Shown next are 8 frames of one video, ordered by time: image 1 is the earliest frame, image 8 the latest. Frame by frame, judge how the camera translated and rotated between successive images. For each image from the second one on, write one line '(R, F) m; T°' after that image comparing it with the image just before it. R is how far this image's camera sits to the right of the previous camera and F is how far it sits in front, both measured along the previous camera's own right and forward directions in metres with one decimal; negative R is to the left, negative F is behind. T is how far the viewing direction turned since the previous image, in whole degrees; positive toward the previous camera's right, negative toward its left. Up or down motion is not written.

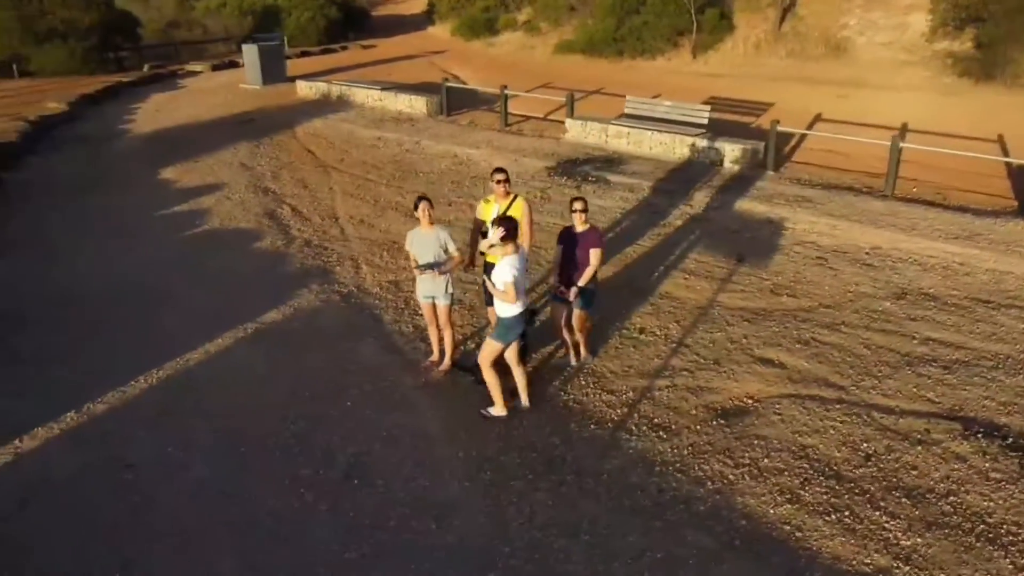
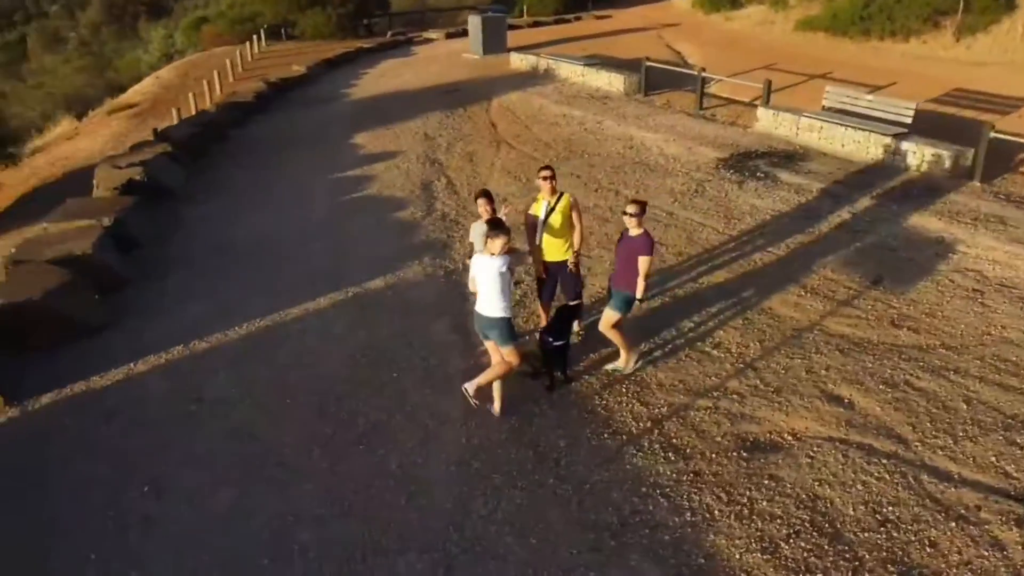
(+1.1, 0.0) m; -17°
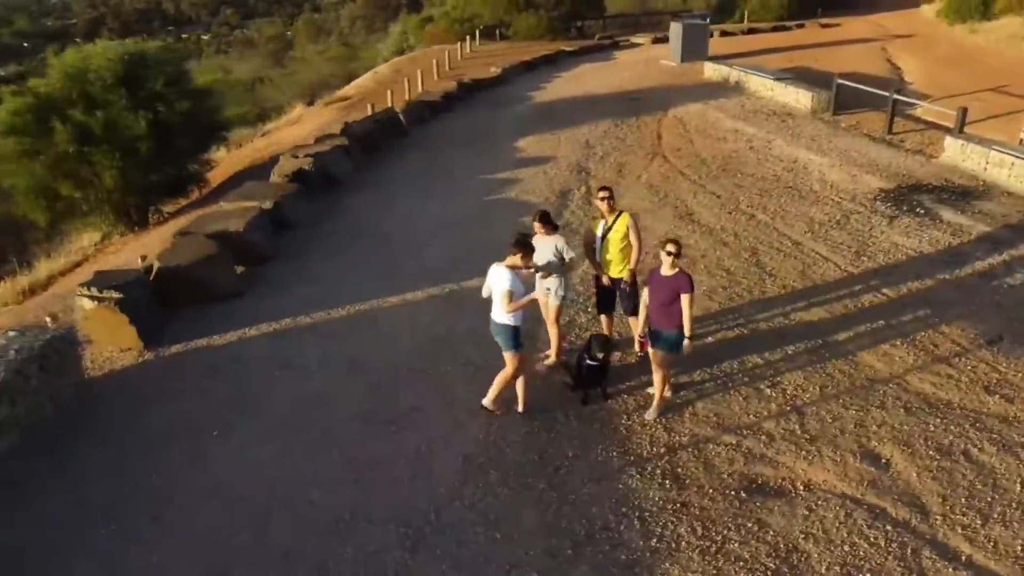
(+1.1, -0.2) m; -15°
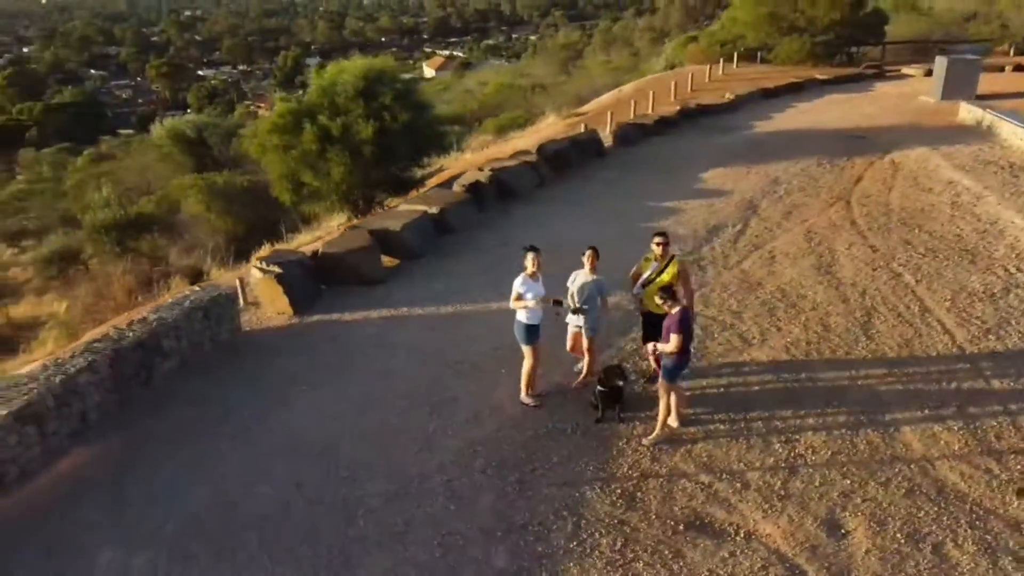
(+1.7, -0.5) m; -20°
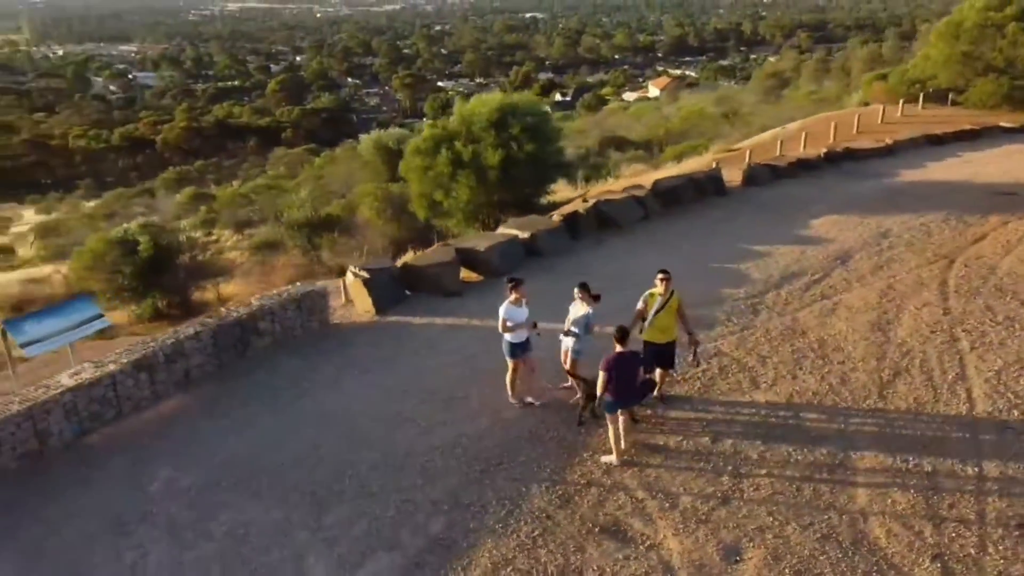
(+1.7, -0.8) m; -15°
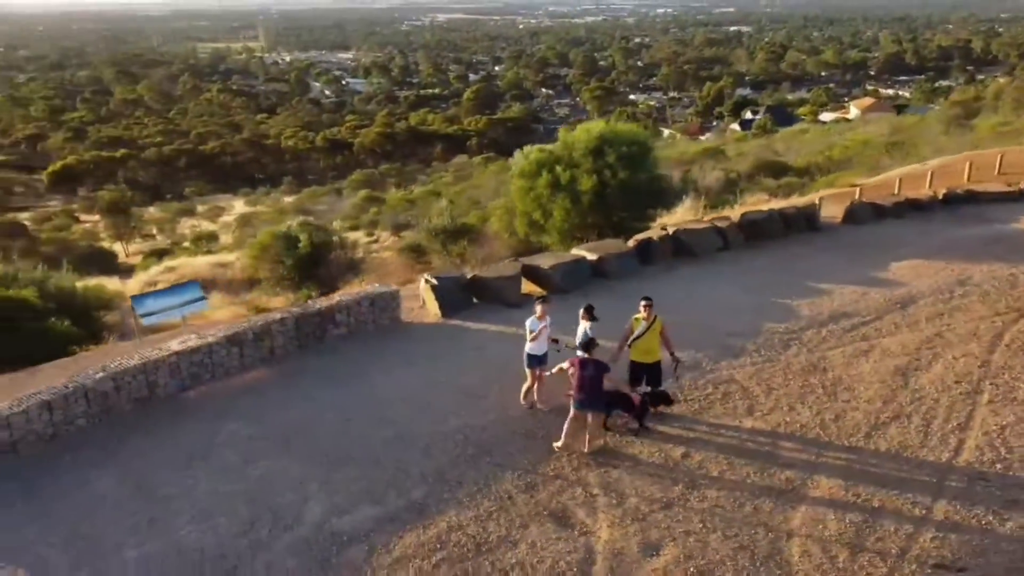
(+1.6, -0.9) m; -13°
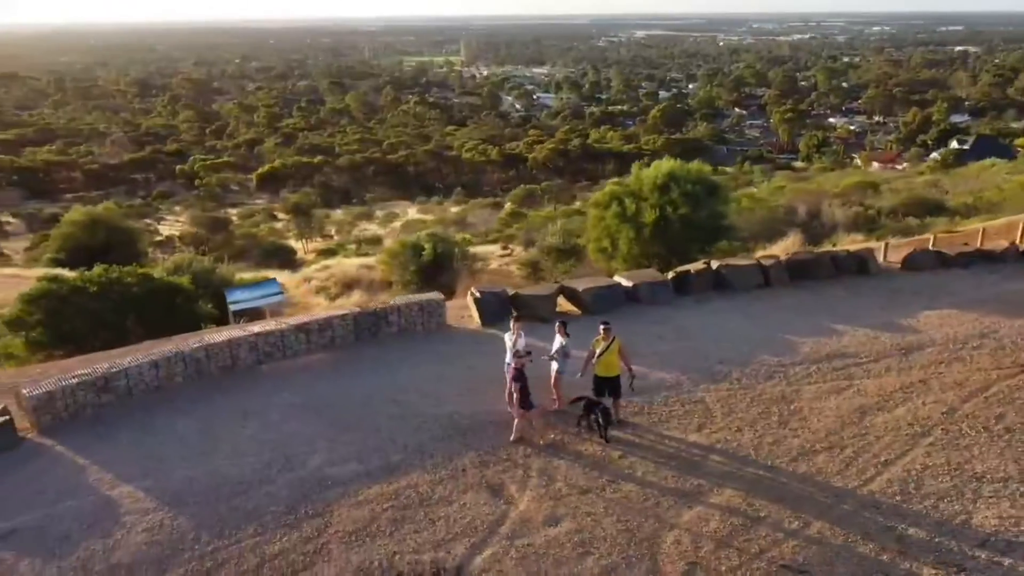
(+2.1, -1.4) m; -12°
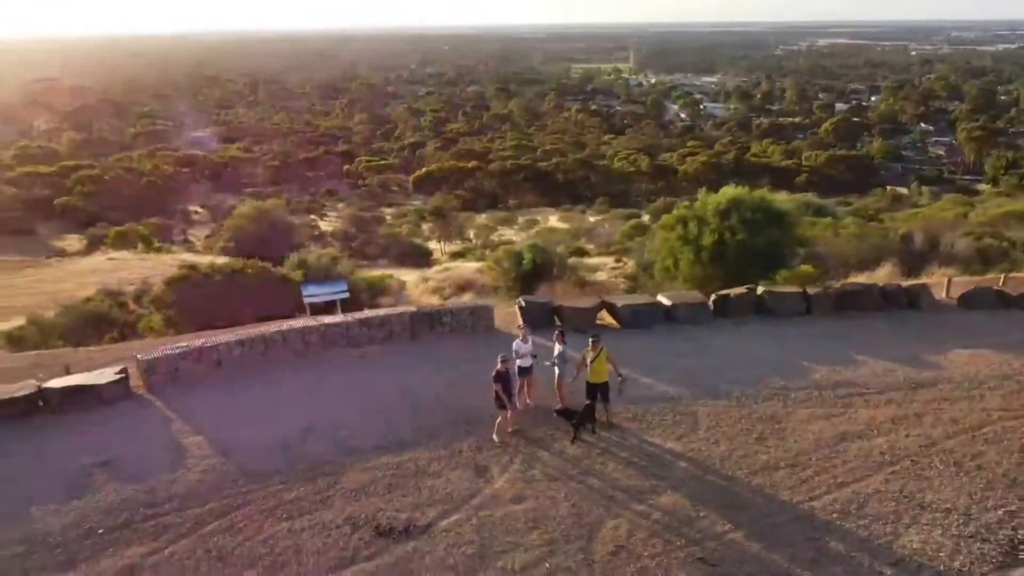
(+1.9, -1.2) m; -11°
